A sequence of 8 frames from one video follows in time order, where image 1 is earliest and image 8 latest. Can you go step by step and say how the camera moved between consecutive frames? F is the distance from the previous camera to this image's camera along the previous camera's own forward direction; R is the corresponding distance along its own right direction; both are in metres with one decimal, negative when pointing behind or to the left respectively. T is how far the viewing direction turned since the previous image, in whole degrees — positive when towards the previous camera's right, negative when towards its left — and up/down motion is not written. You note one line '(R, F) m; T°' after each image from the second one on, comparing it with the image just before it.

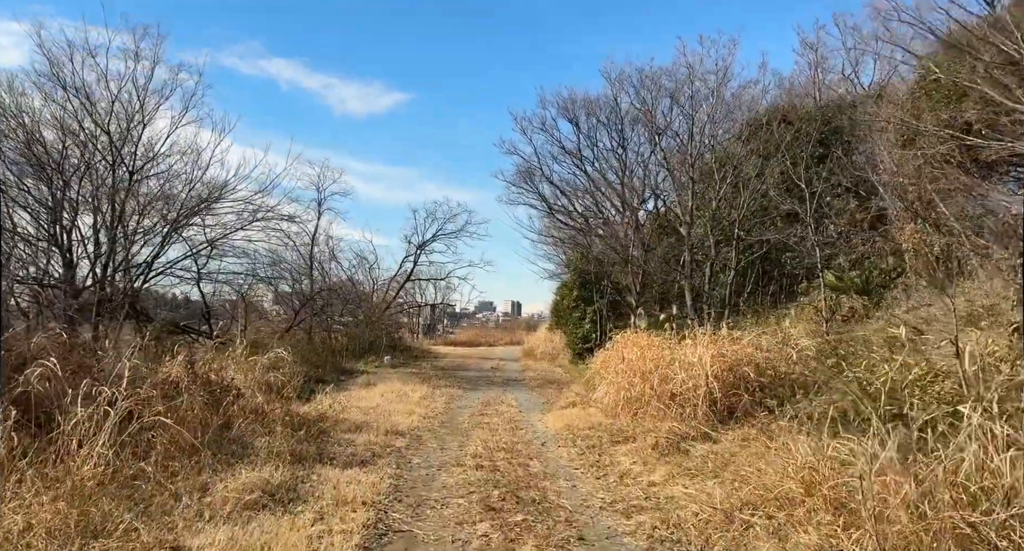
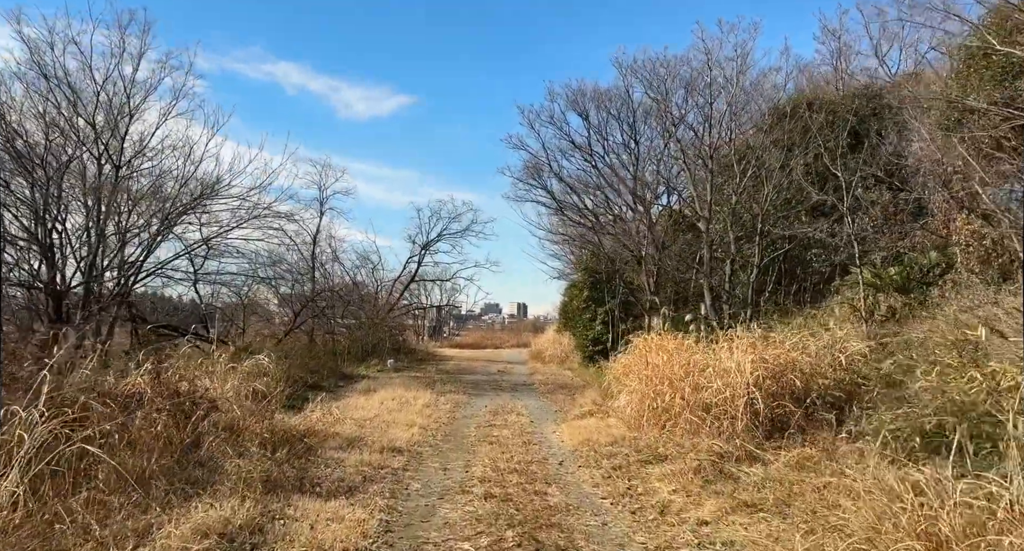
(-0.1, +0.9) m; 0°
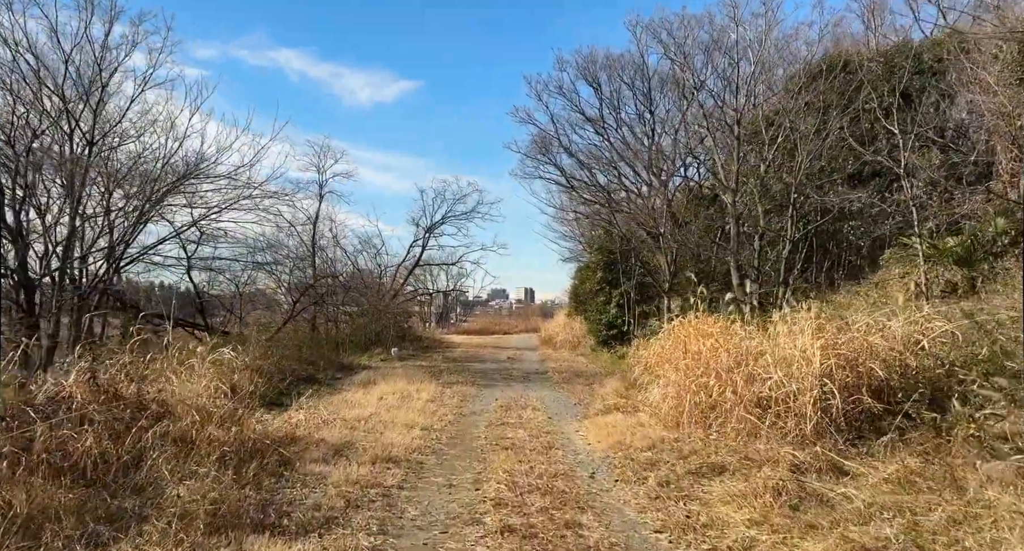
(-0.1, +1.1) m; -1°
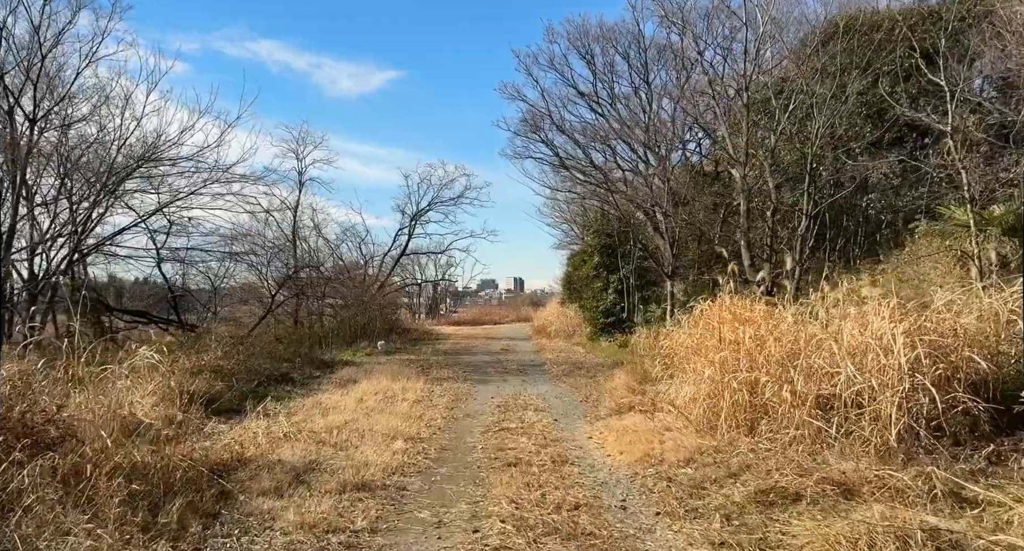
(-0.1, +1.1) m; +1°
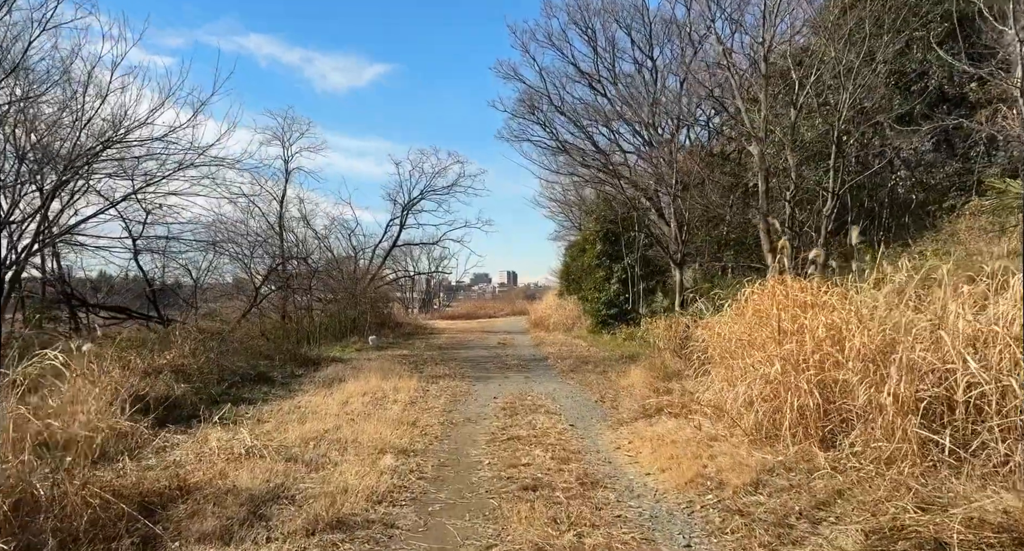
(-0.1, +1.0) m; +1°
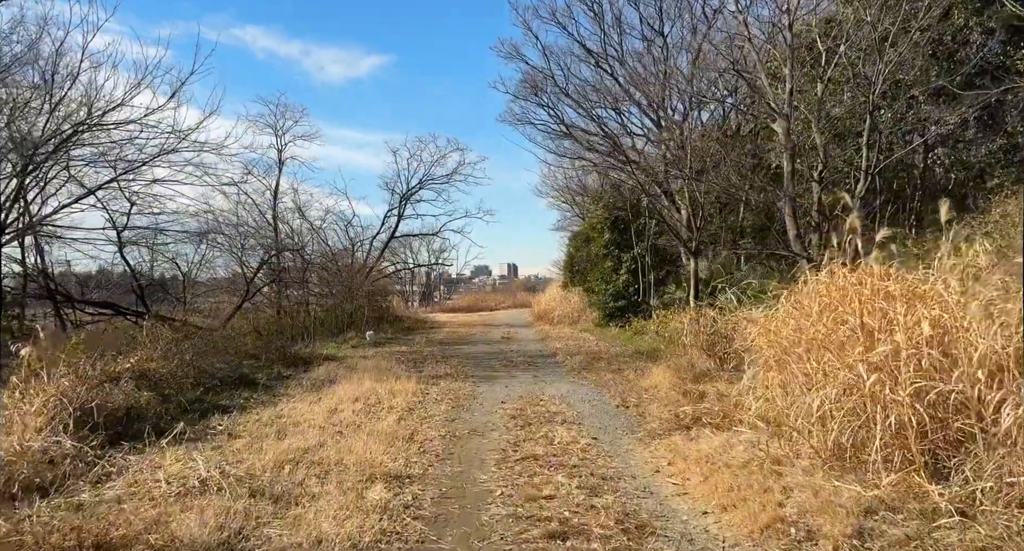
(-0.1, +0.9) m; 0°
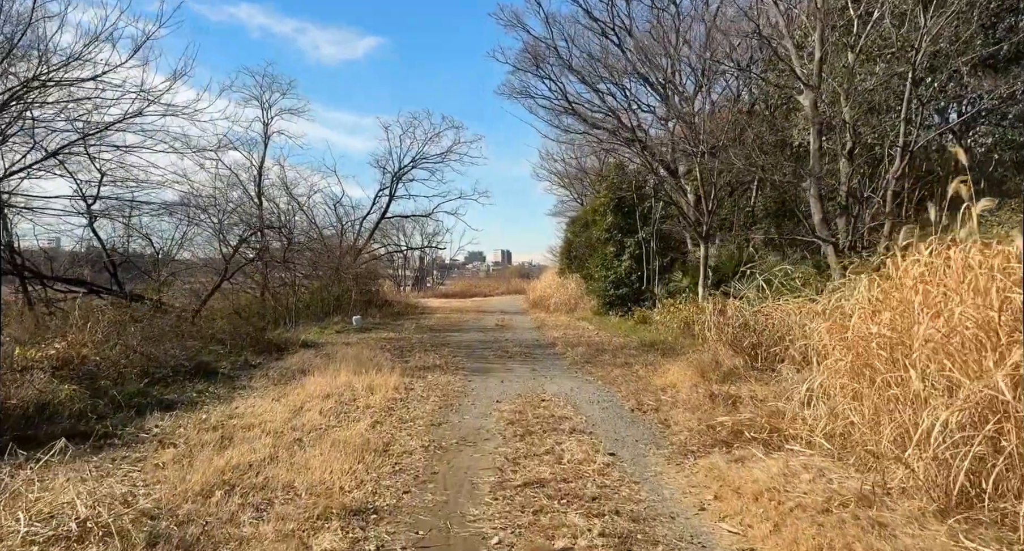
(0.0, +1.0) m; +1°
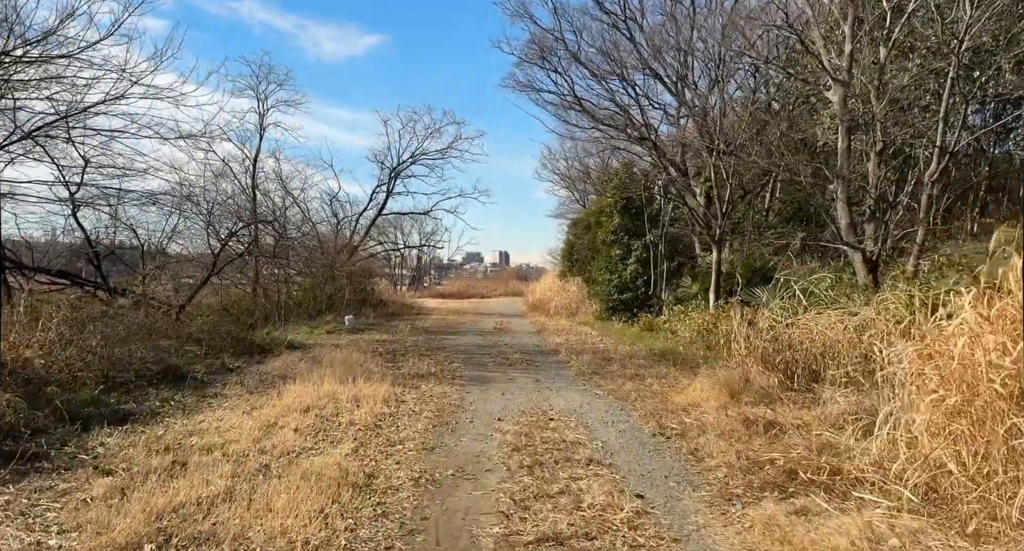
(-0.1, +0.7) m; 0°
